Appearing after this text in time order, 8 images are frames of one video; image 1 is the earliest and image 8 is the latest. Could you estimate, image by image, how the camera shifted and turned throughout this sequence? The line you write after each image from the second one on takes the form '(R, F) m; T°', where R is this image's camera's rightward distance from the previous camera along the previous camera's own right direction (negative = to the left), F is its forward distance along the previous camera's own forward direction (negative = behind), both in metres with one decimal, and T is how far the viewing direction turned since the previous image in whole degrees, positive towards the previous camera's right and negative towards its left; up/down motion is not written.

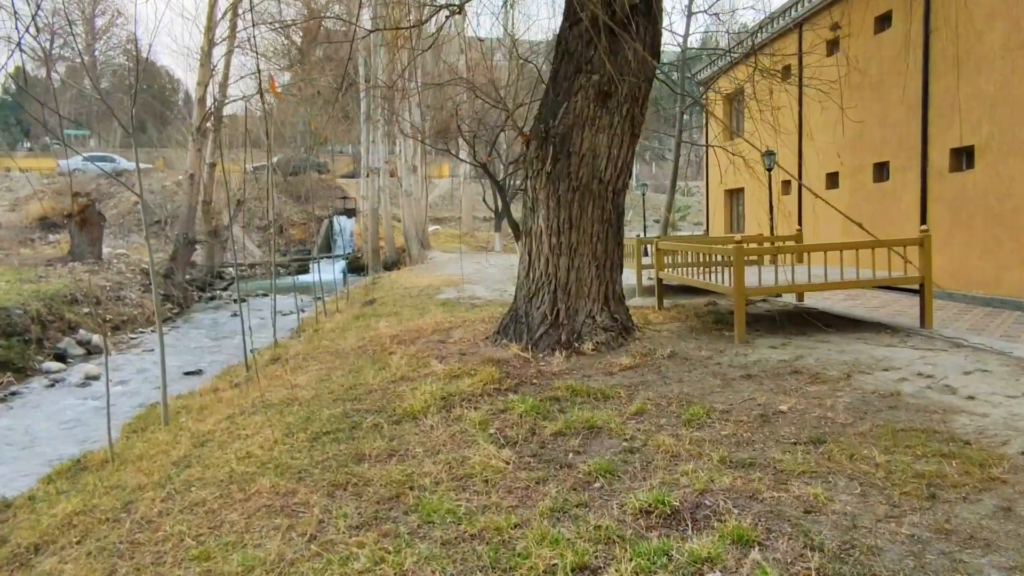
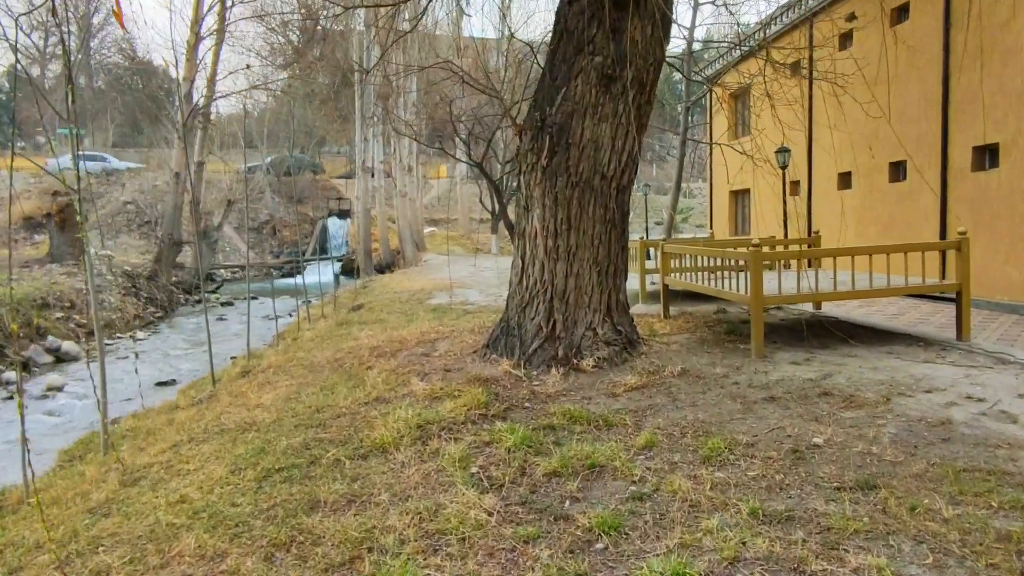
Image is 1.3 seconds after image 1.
(0.0, +0.4) m; 0°
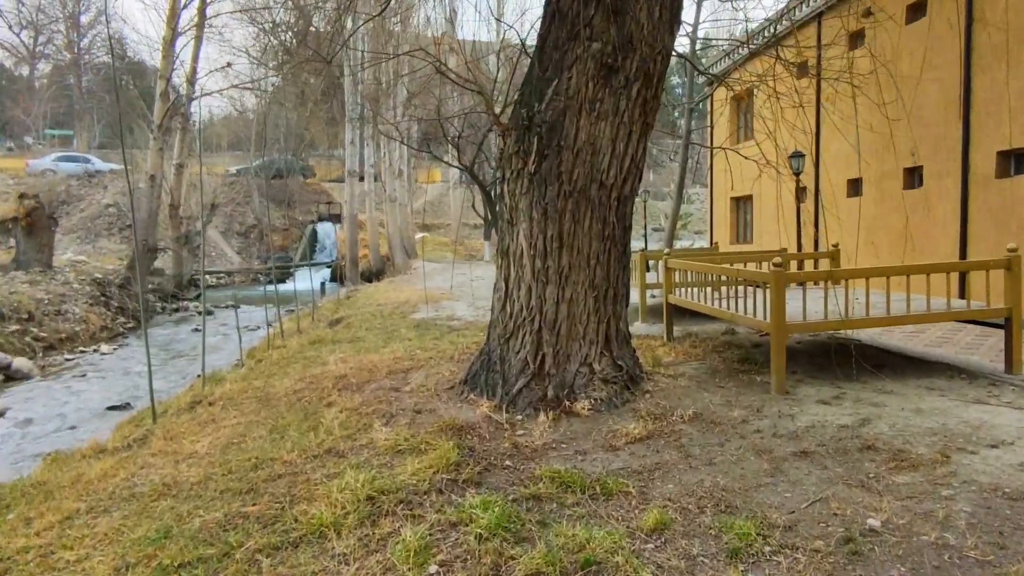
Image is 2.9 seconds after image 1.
(+0.1, +0.5) m; 0°
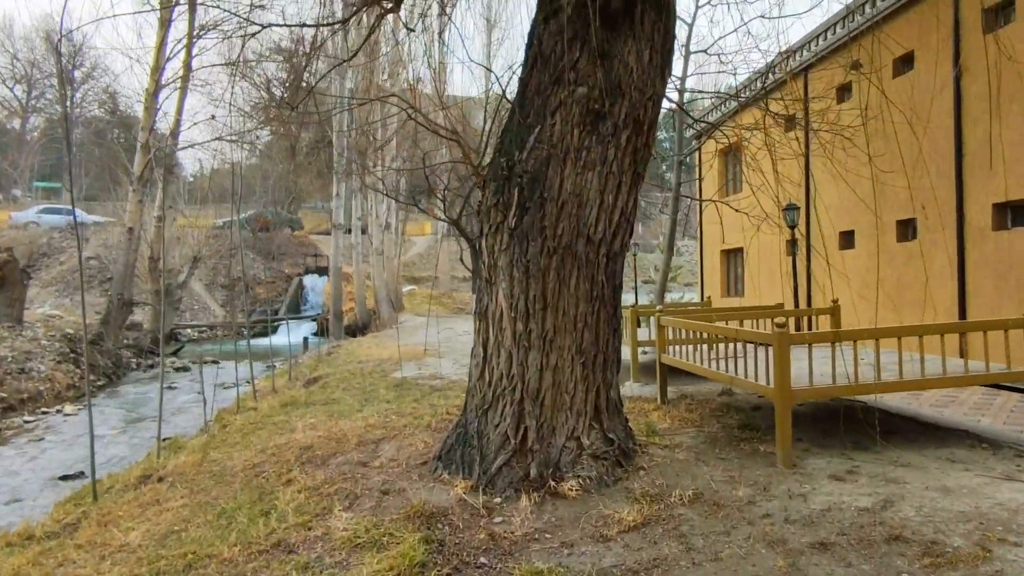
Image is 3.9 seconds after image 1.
(0.0, +0.3) m; +1°
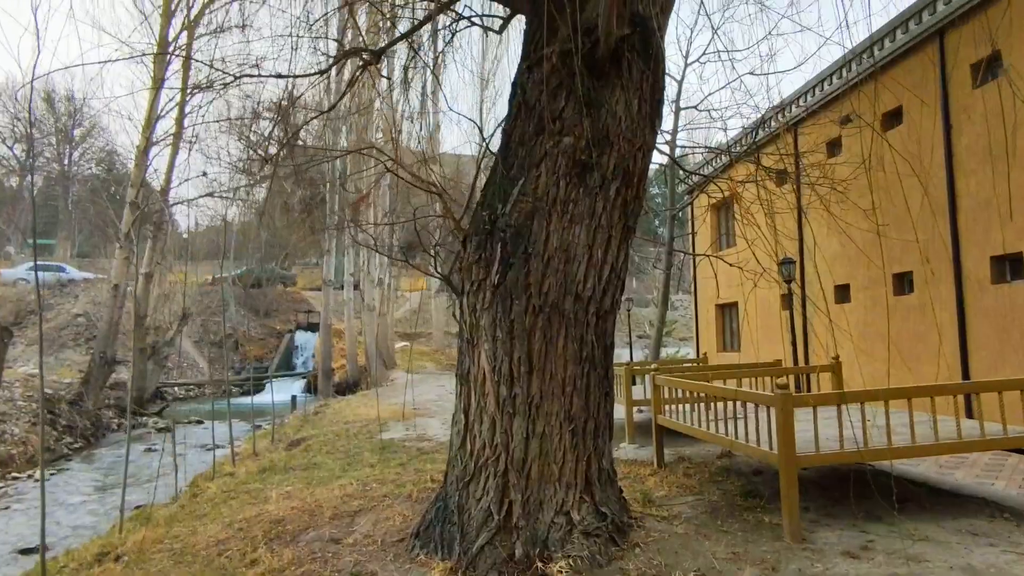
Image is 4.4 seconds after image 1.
(0.0, +0.2) m; 0°
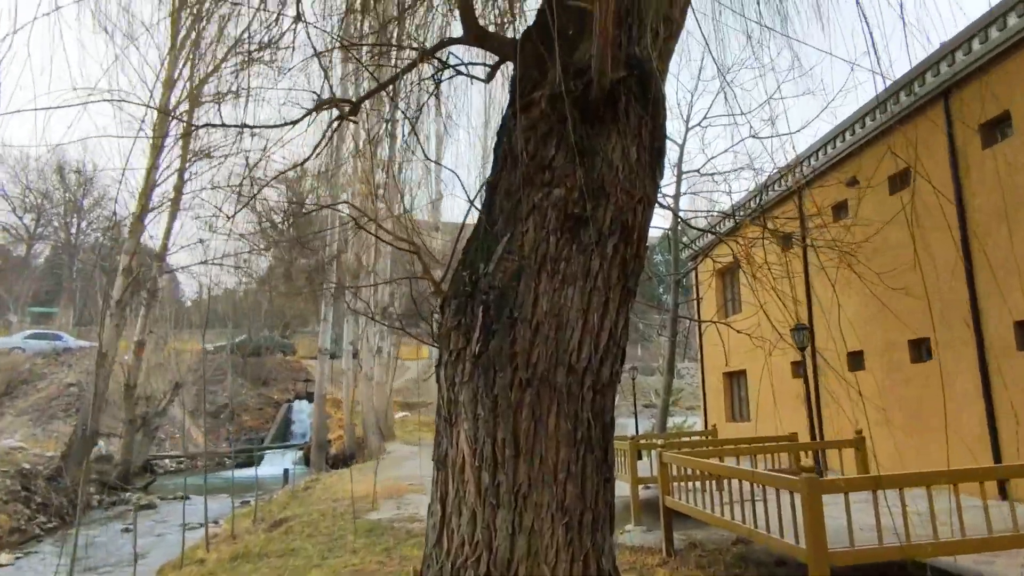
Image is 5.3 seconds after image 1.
(+0.1, +0.3) m; 0°
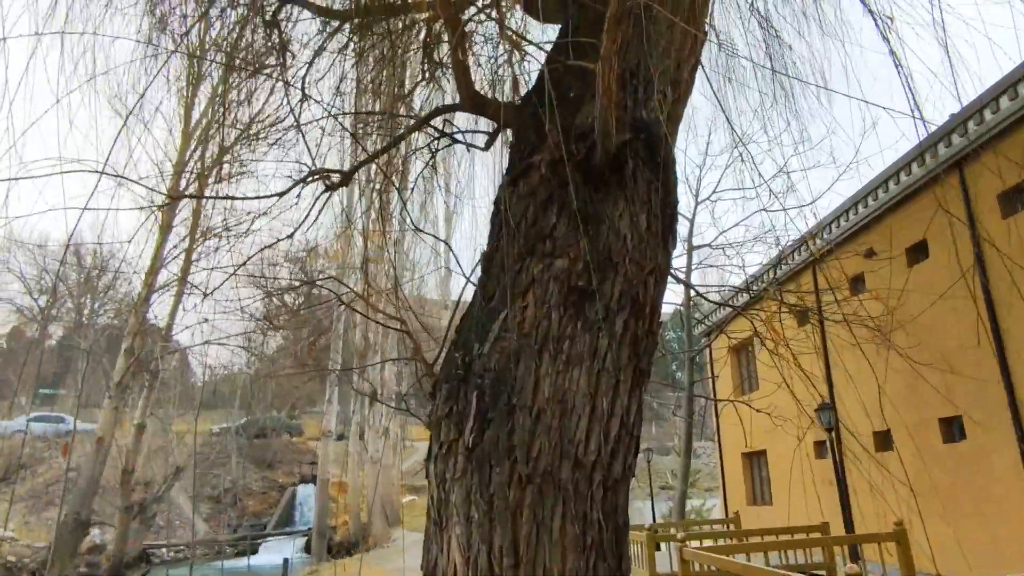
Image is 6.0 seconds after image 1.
(0.0, +0.2) m; -1°
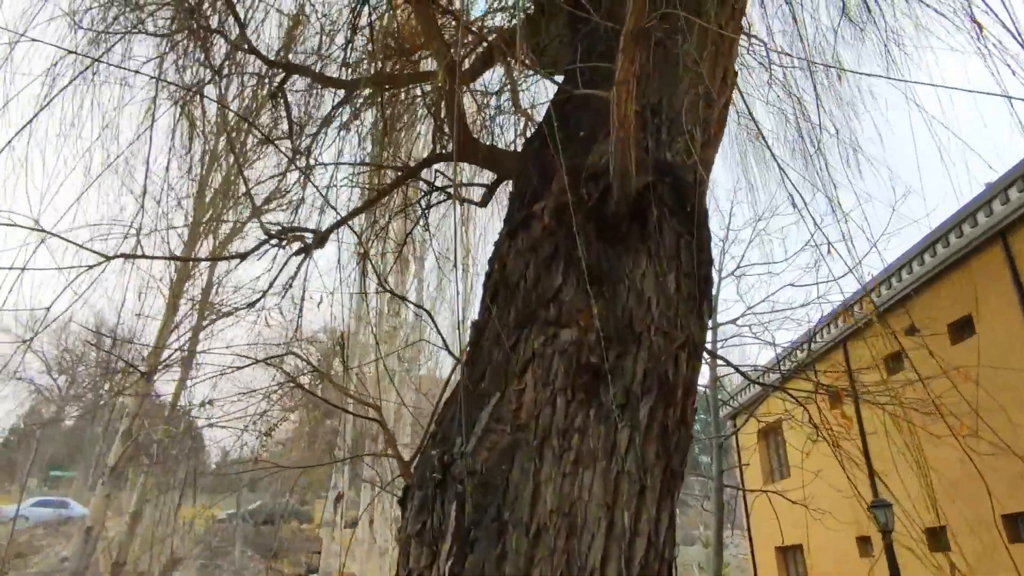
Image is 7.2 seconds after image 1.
(+0.1, +0.4) m; -2°
